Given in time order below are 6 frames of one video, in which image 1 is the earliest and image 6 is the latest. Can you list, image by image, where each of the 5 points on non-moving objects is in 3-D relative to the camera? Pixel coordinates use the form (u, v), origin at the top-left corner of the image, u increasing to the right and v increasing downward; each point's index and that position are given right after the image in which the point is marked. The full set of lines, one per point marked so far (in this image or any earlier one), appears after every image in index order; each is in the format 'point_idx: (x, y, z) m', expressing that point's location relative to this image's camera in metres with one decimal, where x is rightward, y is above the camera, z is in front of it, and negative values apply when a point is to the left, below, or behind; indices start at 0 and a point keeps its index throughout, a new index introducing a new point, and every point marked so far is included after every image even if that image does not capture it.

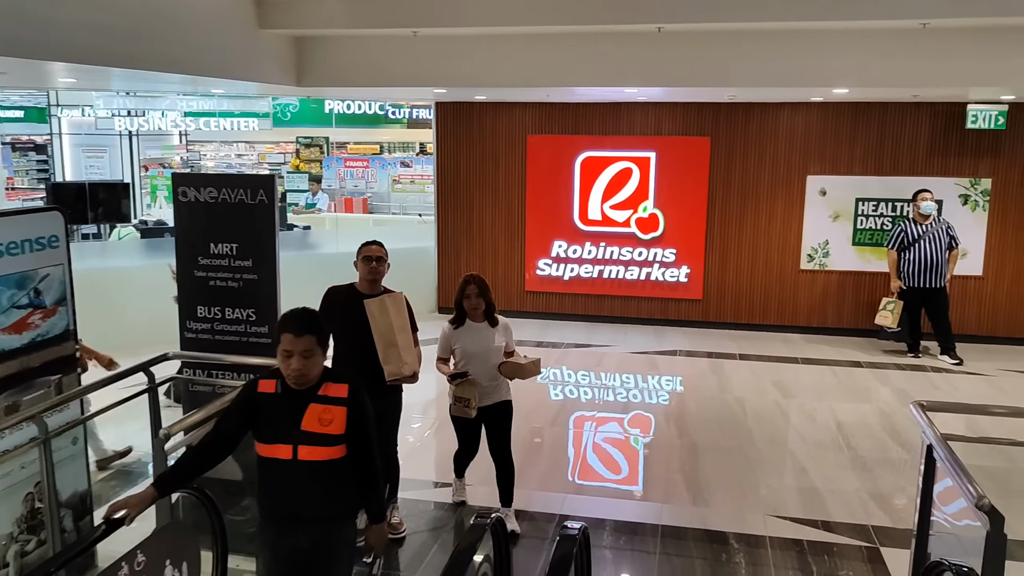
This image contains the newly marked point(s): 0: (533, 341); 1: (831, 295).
0: (+0.2, -0.5, +7.7) m
1: (+2.9, -0.1, +7.9) m
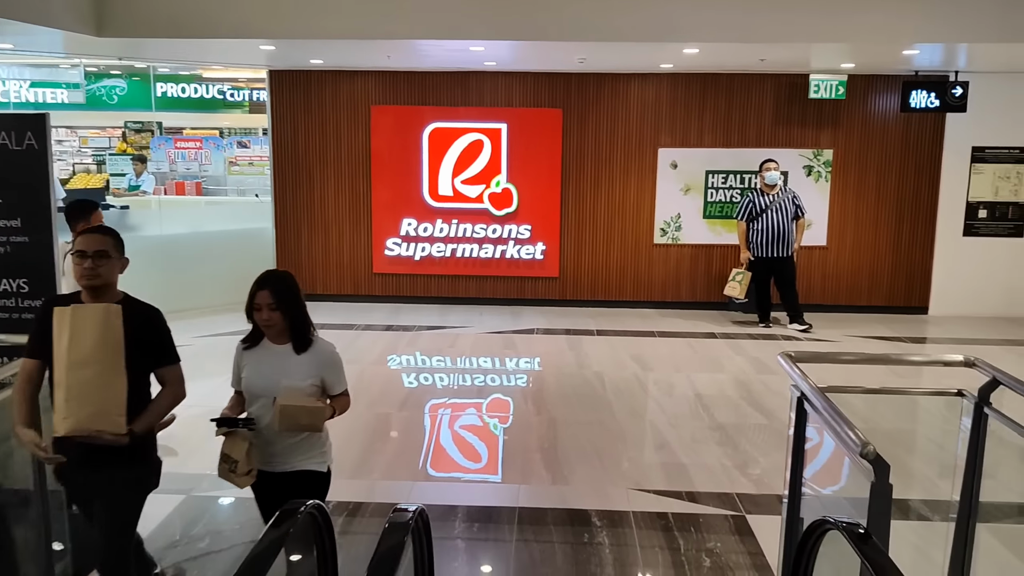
0: (-1.1, -0.3, +7.2) m
1: (+1.6, +0.2, +7.8) m
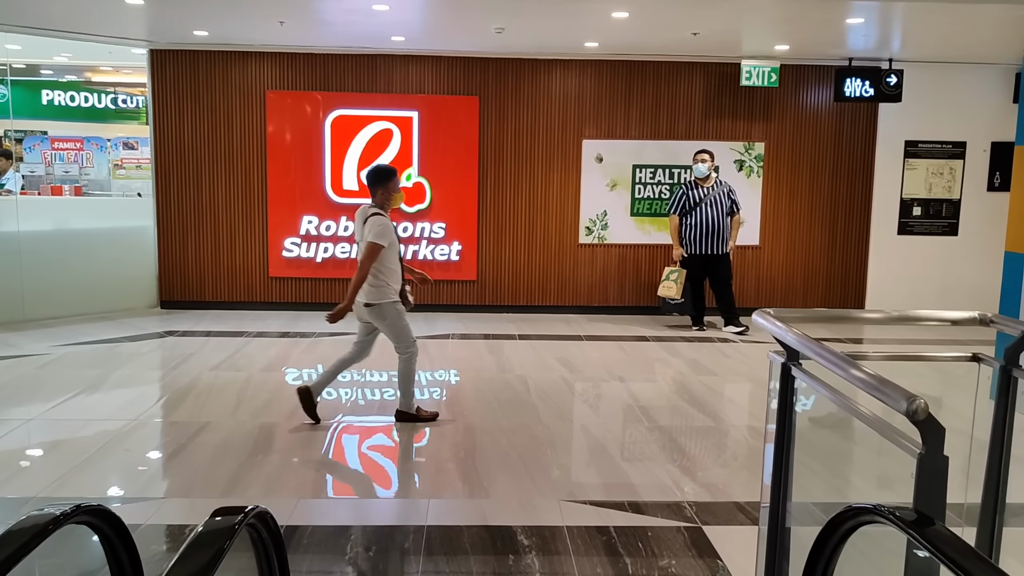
0: (-1.7, -0.3, +6.4) m
1: (+0.8, +0.2, +7.3) m
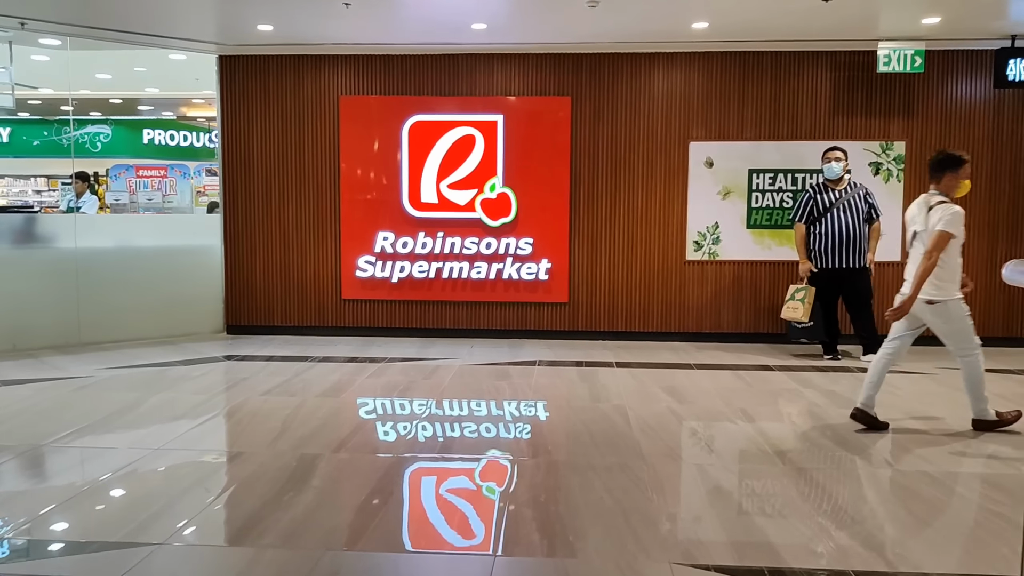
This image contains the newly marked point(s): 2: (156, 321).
0: (-1.1, -0.5, +5.7) m
1: (+1.6, 0.0, +6.3) m
2: (-2.7, -0.2, +6.5) m
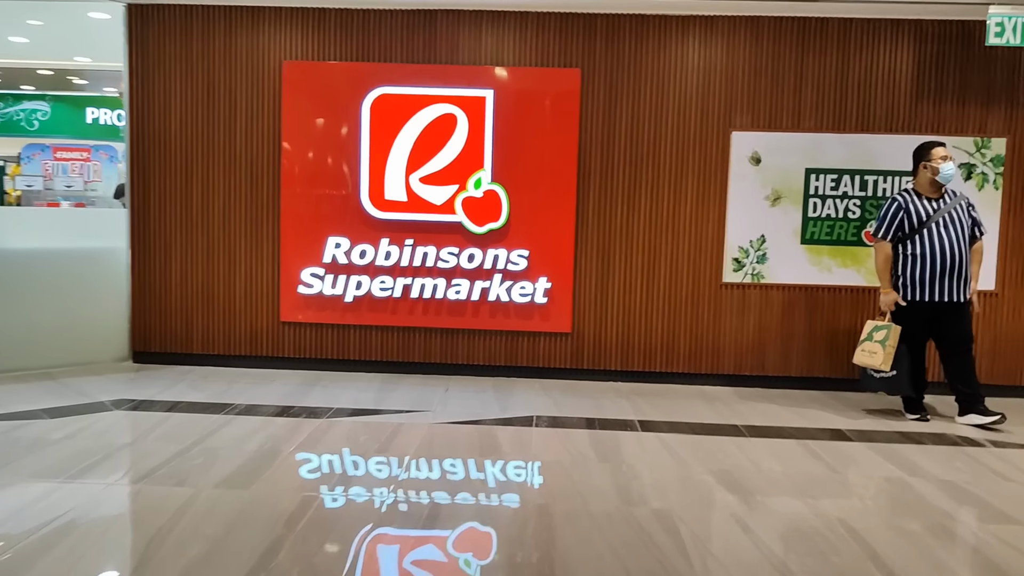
0: (-1.2, -0.6, +4.3) m
1: (+1.5, -0.2, +5.0) m
2: (-2.8, -0.3, +5.0) m
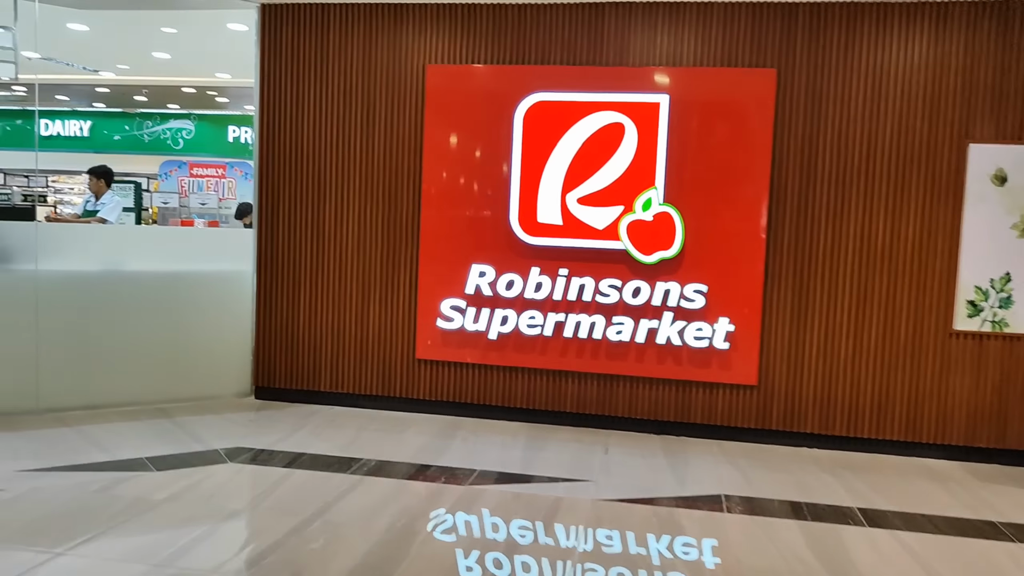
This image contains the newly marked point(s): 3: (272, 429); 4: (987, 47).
0: (-0.4, -0.7, +3.6) m
1: (+2.3, -0.4, +4.0) m
2: (-1.9, -0.5, +4.6) m
3: (-1.2, -0.7, +4.2) m
4: (+2.2, +1.1, +3.9) m
